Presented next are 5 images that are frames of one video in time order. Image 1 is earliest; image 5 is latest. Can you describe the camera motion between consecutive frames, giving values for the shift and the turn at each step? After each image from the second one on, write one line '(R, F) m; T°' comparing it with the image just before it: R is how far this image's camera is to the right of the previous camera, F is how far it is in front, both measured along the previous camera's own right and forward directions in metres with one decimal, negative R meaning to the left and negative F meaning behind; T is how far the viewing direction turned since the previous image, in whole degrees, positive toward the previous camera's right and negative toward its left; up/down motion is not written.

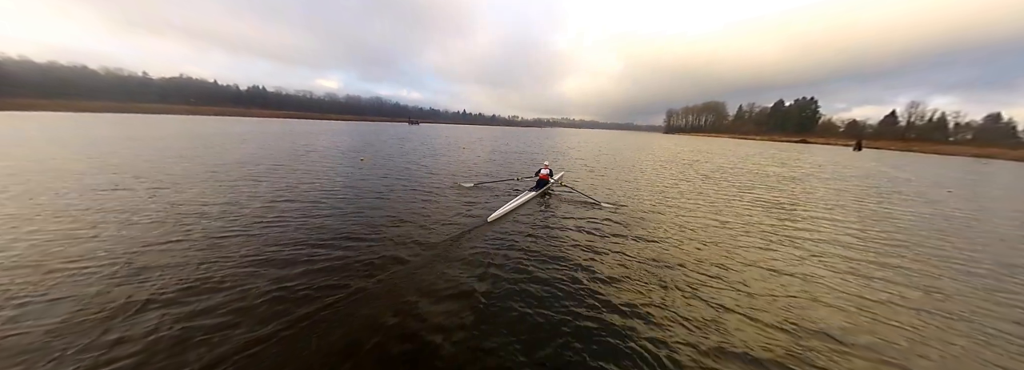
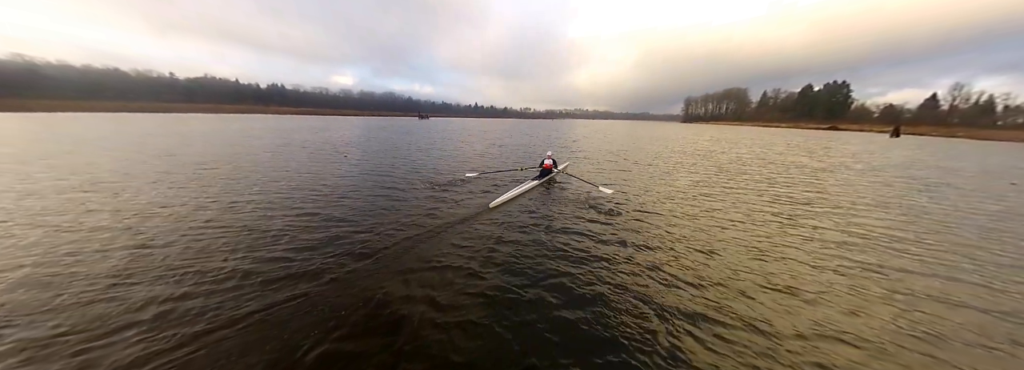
(+2.0, +1.9) m; -3°
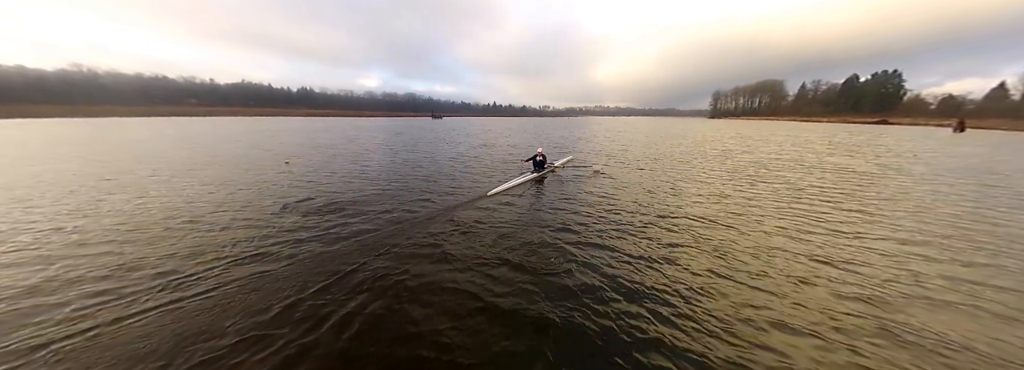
(+4.6, +3.8) m; -4°
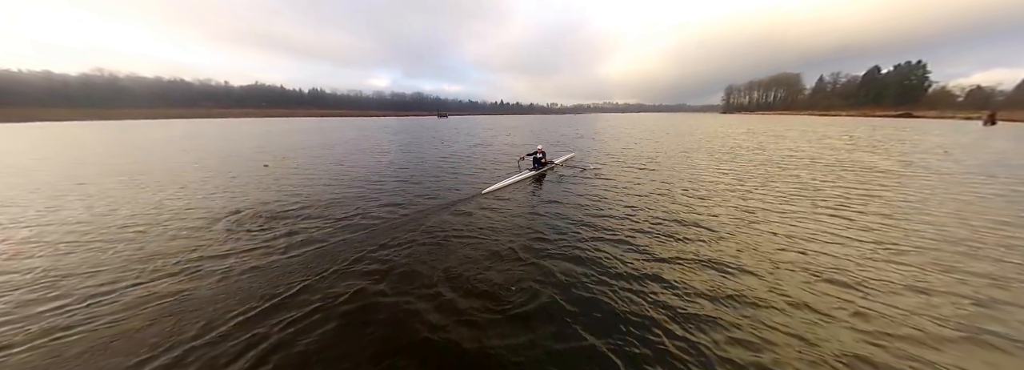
(+1.5, +1.3) m; -2°
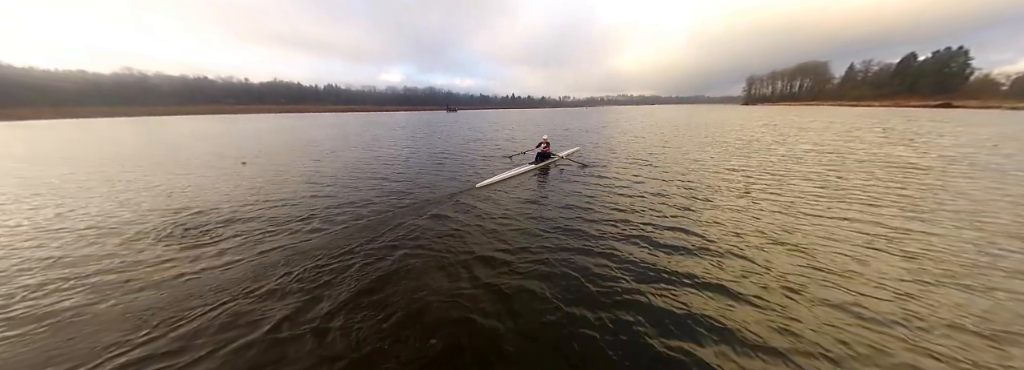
(+1.8, +1.5) m; -2°
